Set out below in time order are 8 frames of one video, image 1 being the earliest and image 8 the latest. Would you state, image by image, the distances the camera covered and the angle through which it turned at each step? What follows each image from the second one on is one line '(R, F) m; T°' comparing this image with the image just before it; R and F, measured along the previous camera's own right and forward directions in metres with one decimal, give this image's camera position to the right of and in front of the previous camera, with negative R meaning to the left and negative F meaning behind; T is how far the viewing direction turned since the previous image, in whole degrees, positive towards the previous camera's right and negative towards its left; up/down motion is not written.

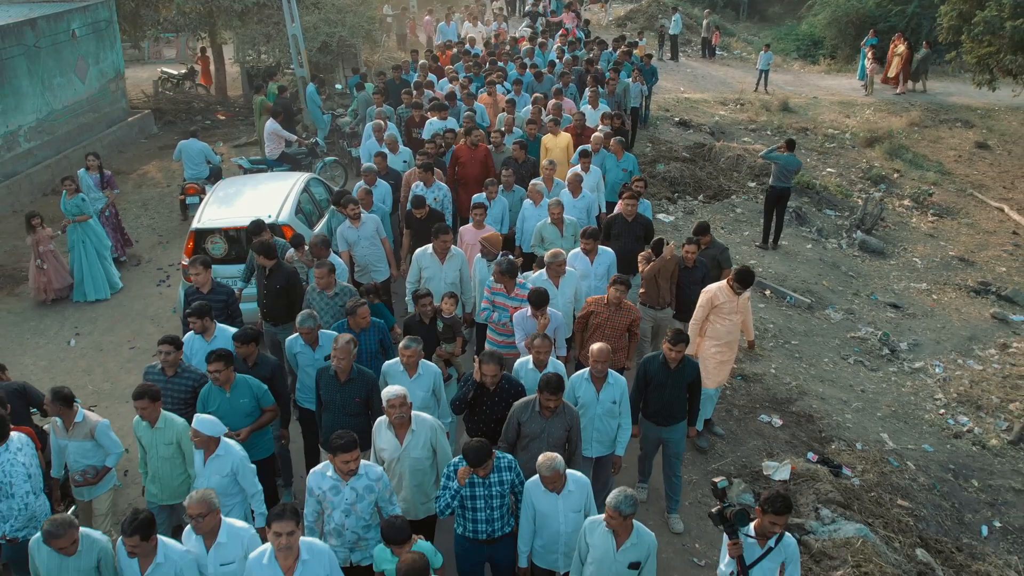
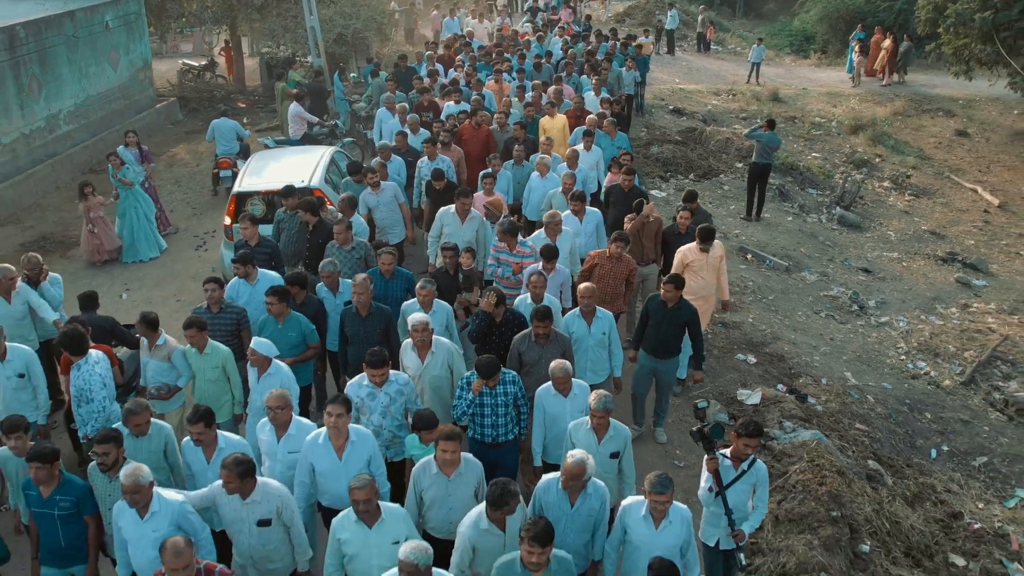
(-0.1, -1.1) m; 0°
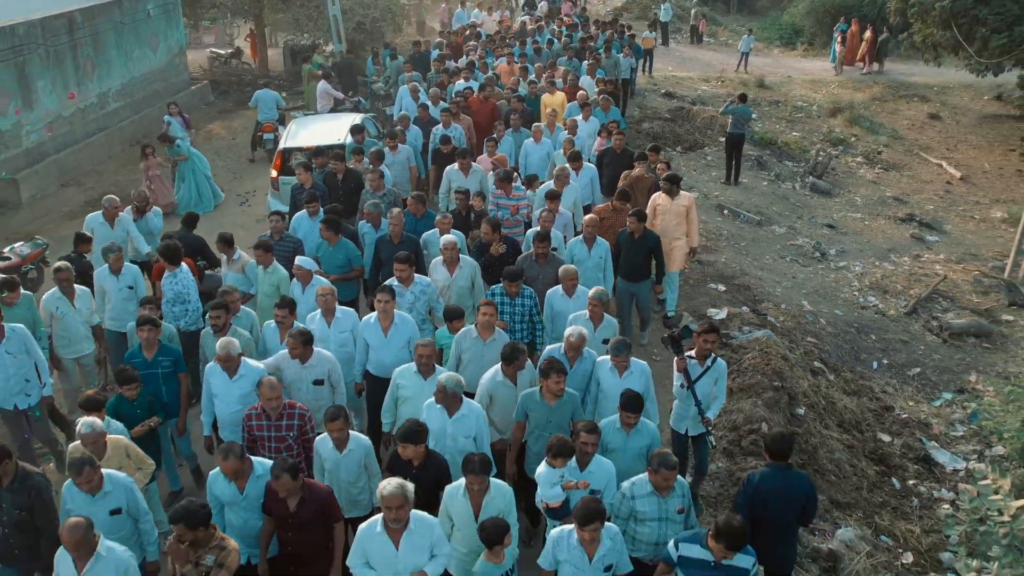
(-0.1, -1.6) m; 0°
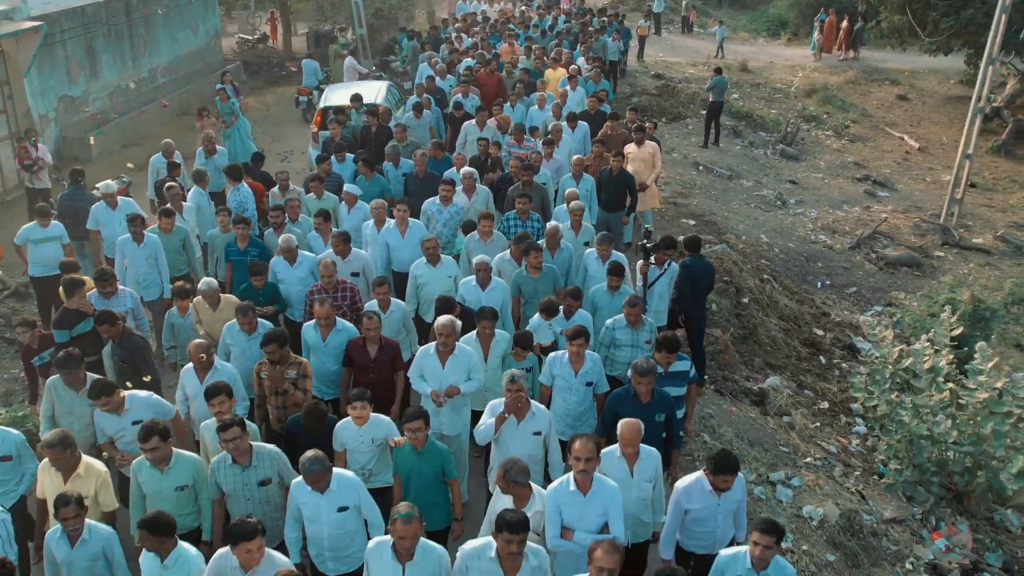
(0.0, -2.0) m; 0°
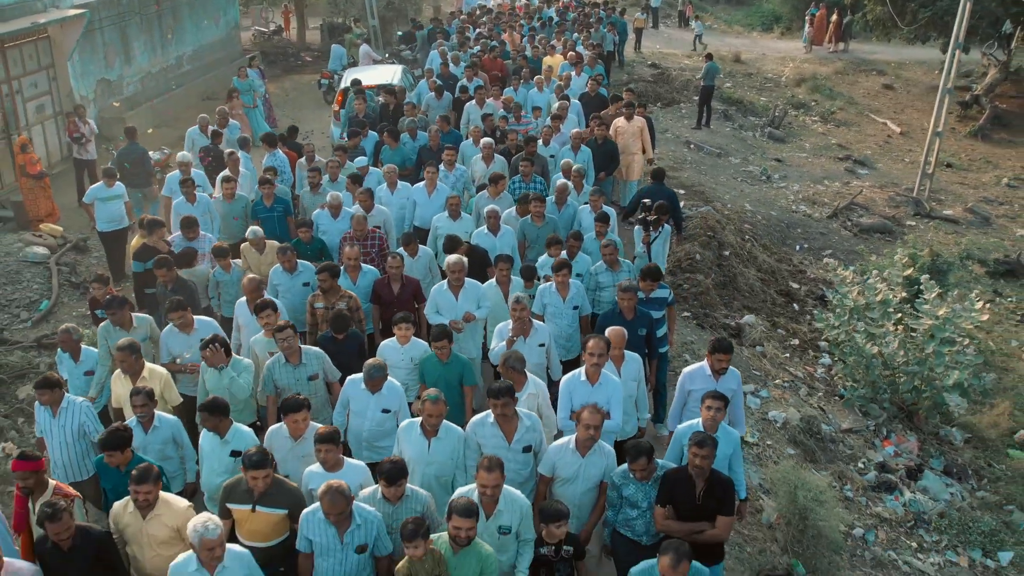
(-0.1, -1.2) m; 0°
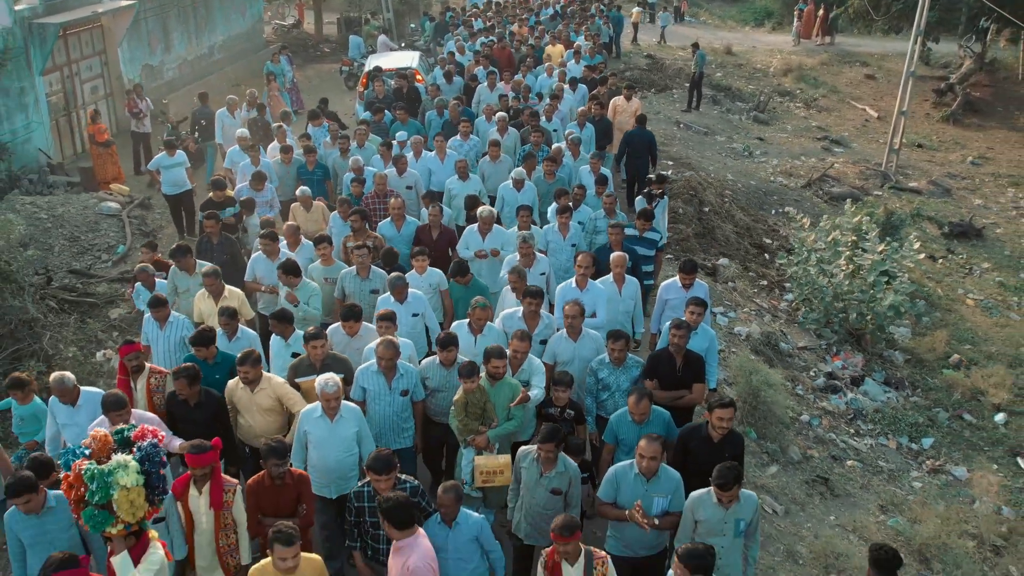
(-0.1, -1.7) m; 0°
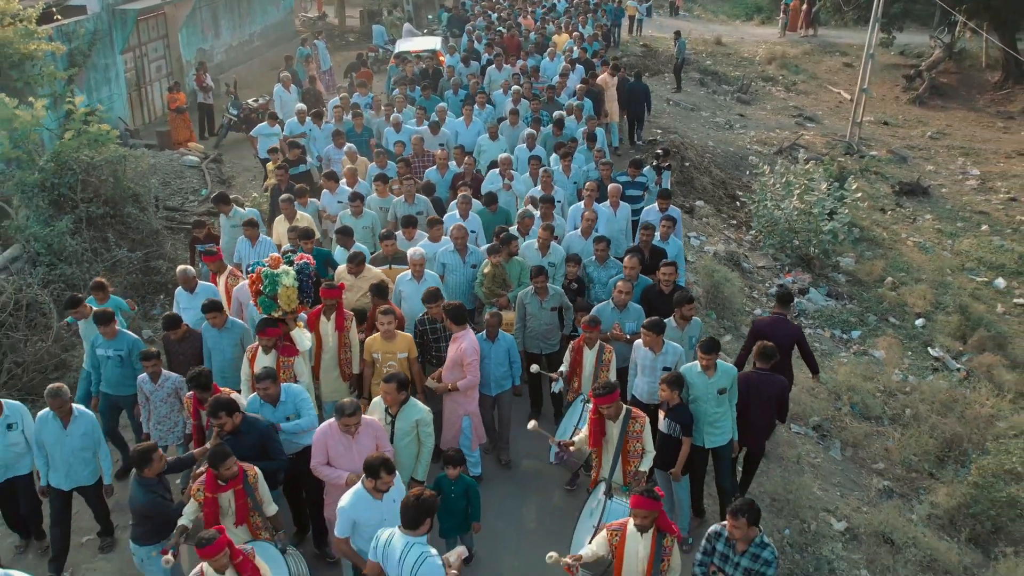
(-0.2, -2.5) m; 0°
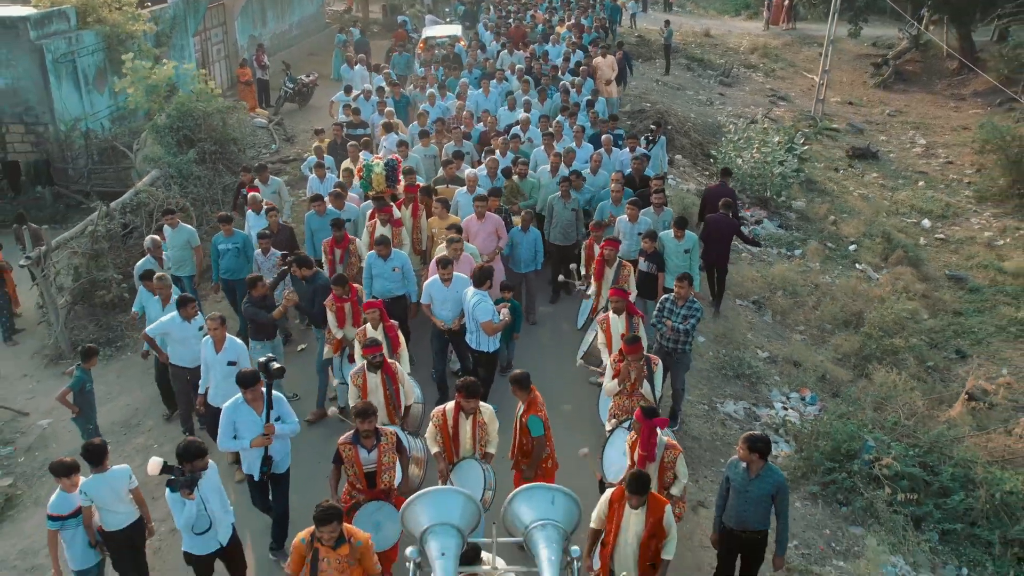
(-0.2, -3.1) m; 0°
